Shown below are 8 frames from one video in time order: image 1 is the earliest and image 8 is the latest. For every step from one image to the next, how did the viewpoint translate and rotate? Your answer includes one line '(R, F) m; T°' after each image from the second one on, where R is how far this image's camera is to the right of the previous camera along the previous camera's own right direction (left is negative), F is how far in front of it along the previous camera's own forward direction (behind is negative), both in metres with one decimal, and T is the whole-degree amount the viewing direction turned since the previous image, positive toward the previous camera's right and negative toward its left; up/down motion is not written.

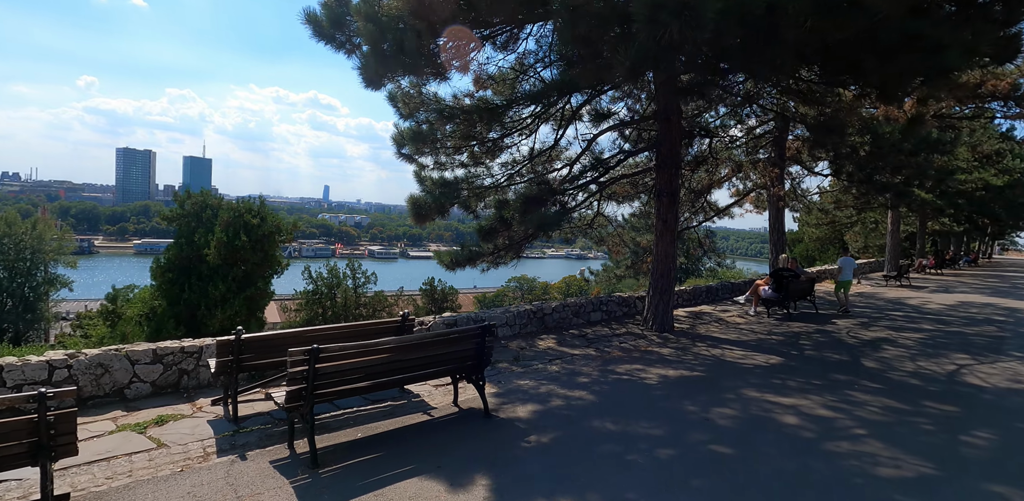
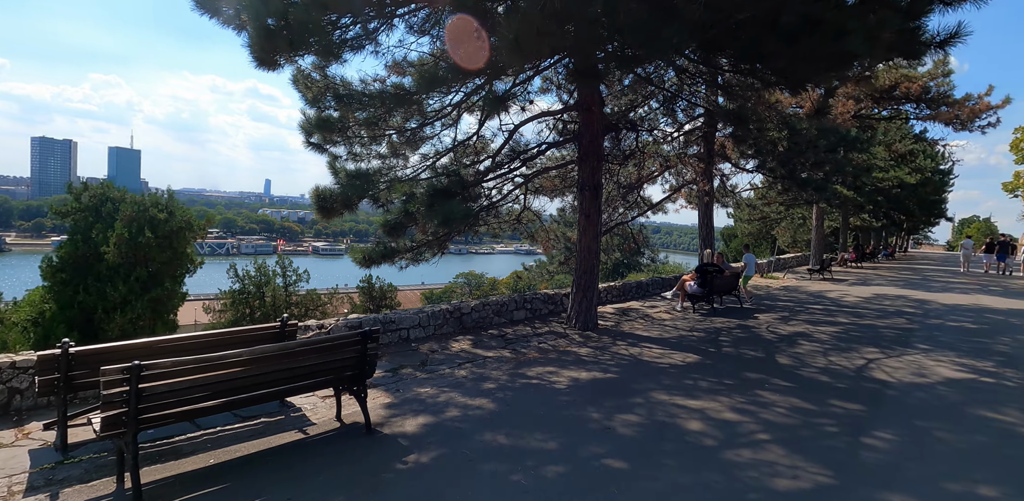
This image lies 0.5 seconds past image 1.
(+0.6, +0.5) m; +5°
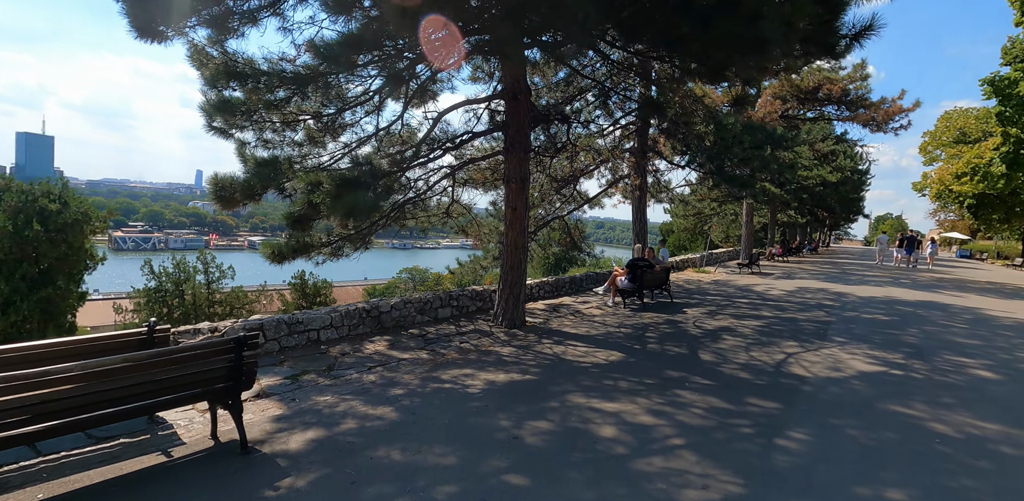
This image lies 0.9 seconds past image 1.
(+0.4, +0.4) m; +6°
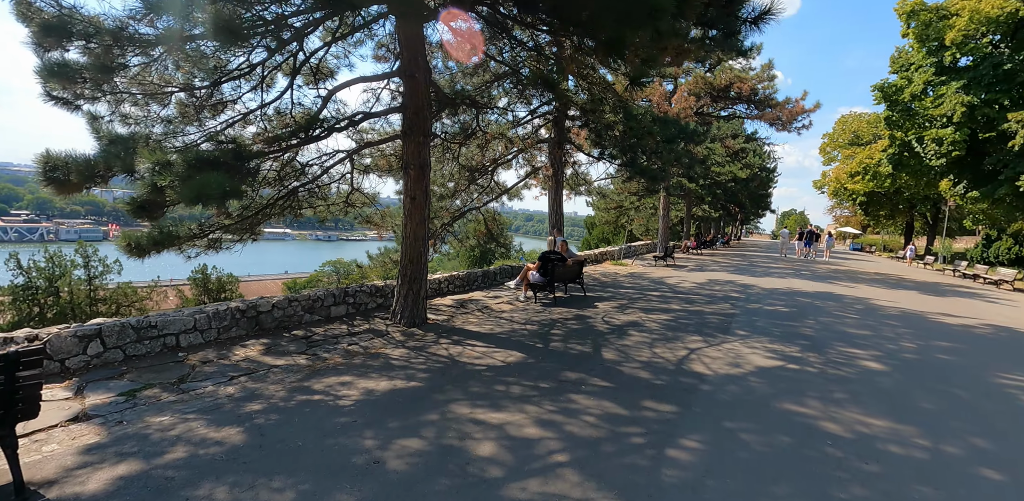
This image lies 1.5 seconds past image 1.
(+0.5, +0.5) m; +8°
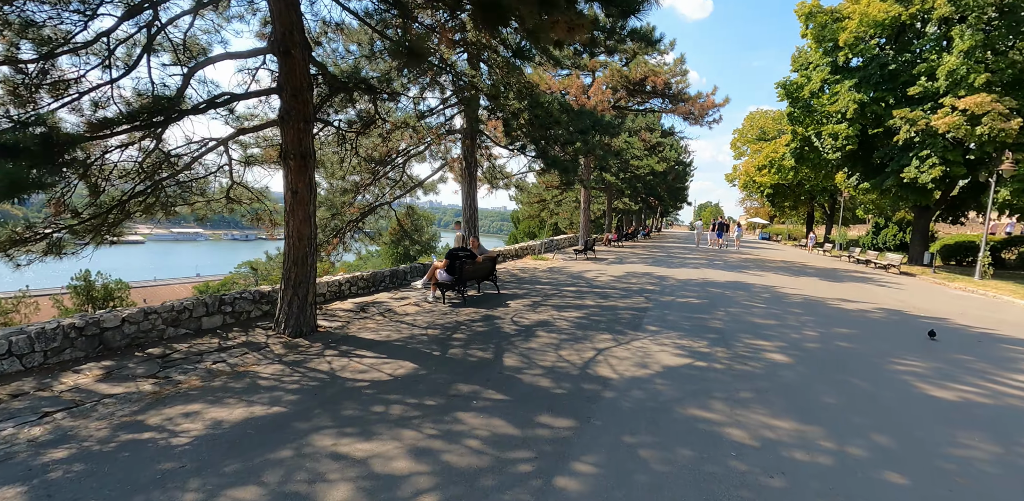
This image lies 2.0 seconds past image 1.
(+0.5, +0.6) m; +8°
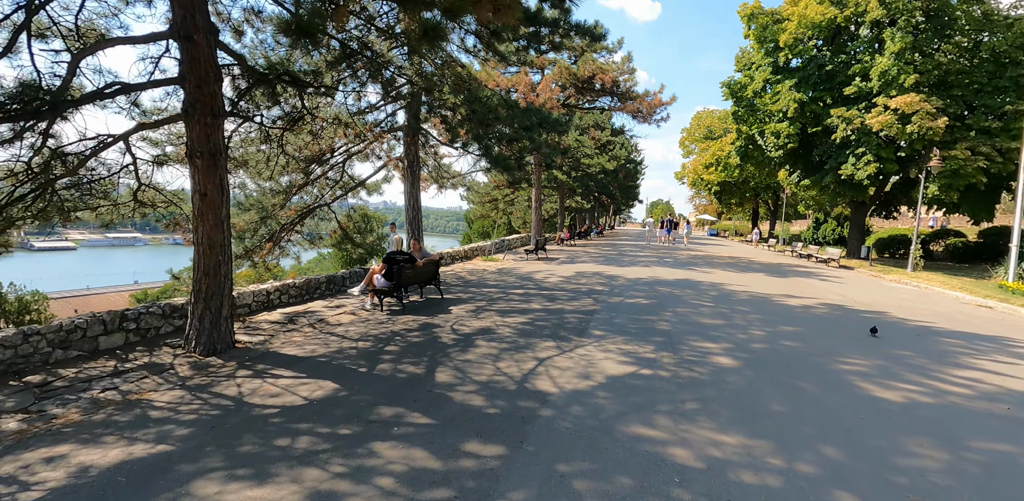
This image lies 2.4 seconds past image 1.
(+0.3, +0.4) m; +5°
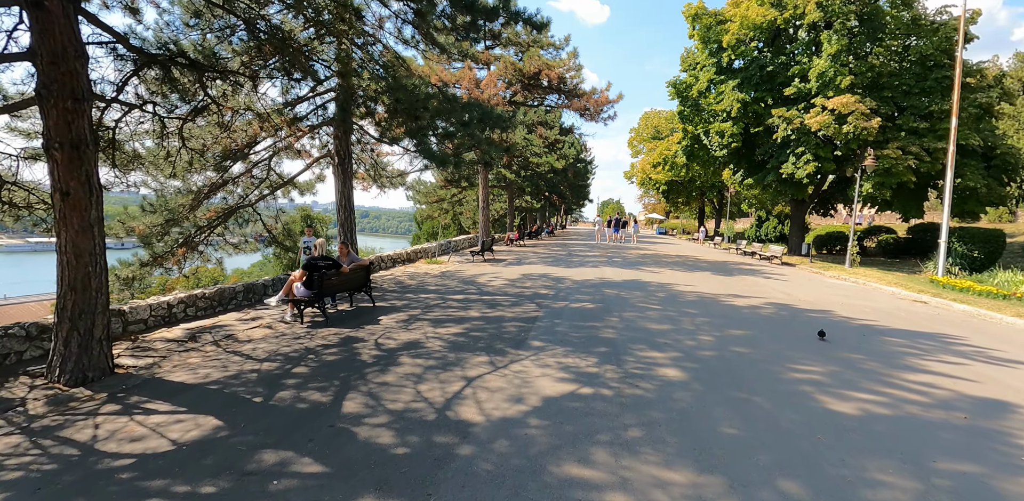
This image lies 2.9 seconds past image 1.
(+0.3, +0.6) m; +5°
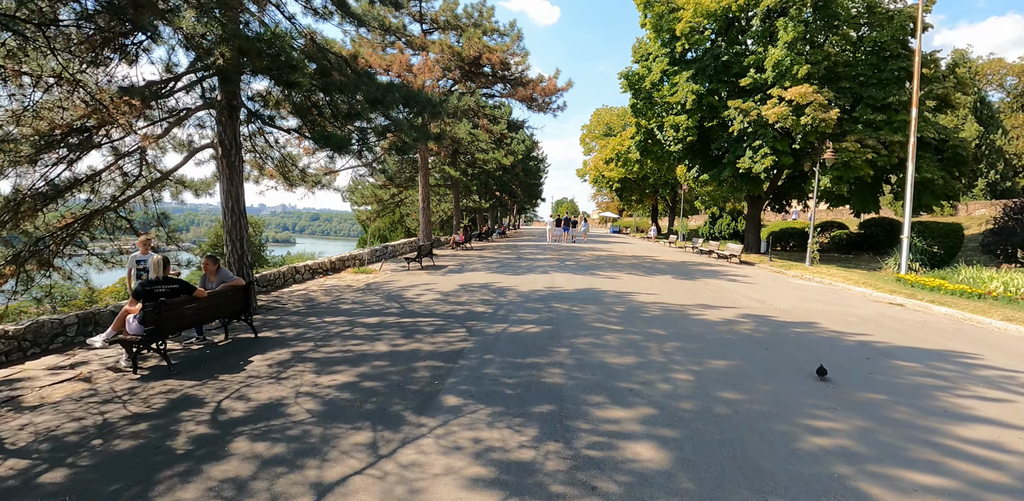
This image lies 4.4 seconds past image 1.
(+0.4, +1.8) m; +5°
